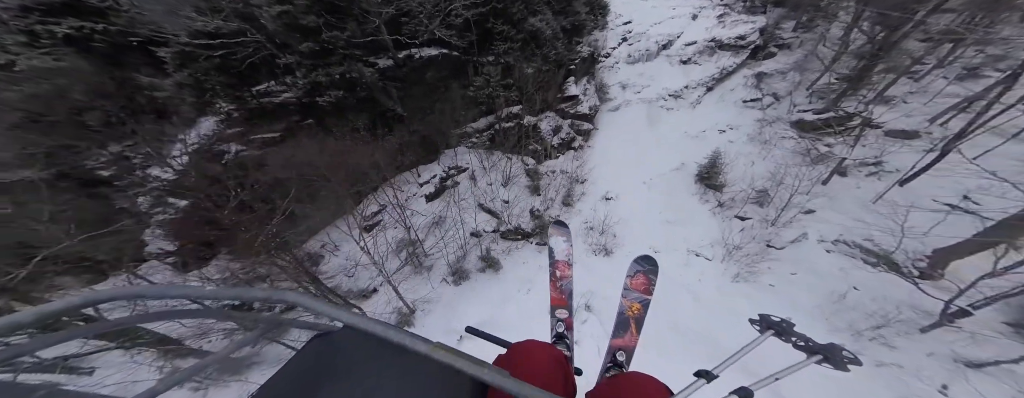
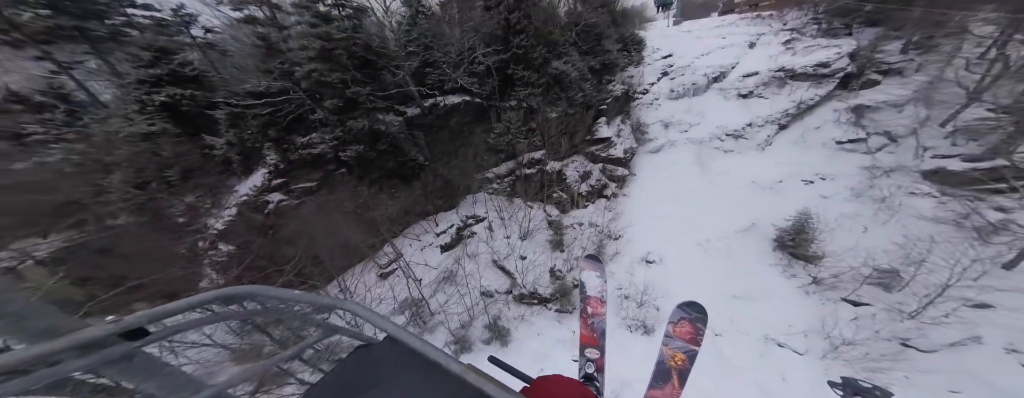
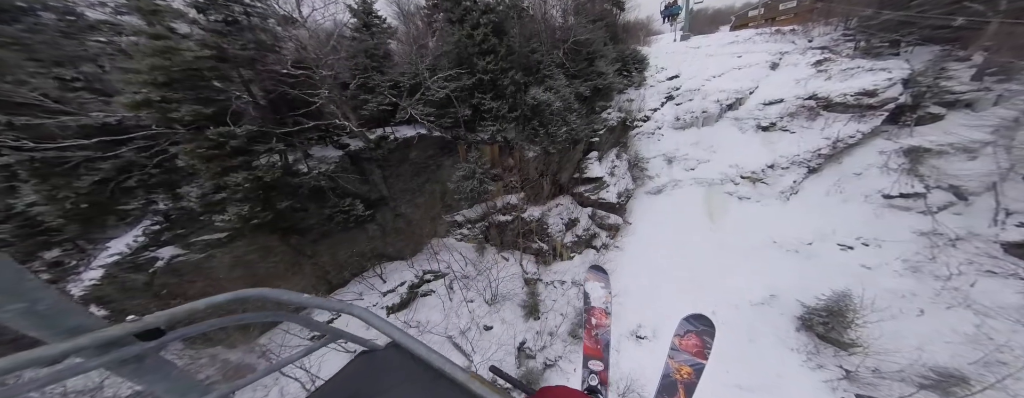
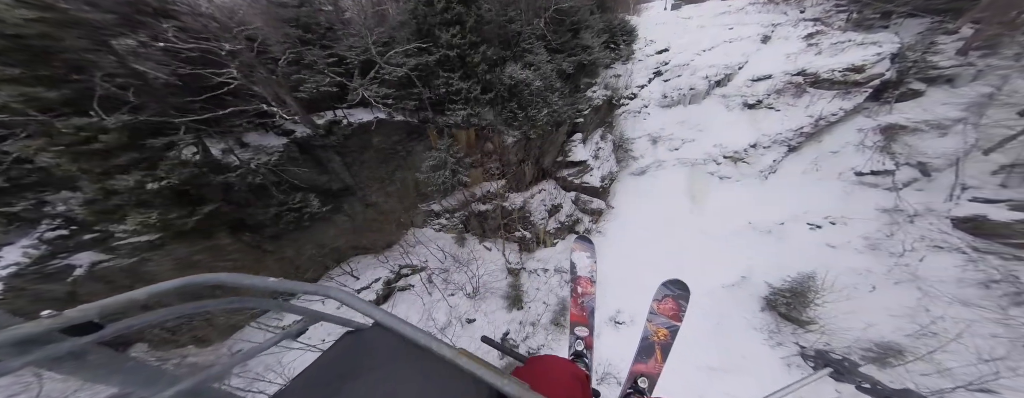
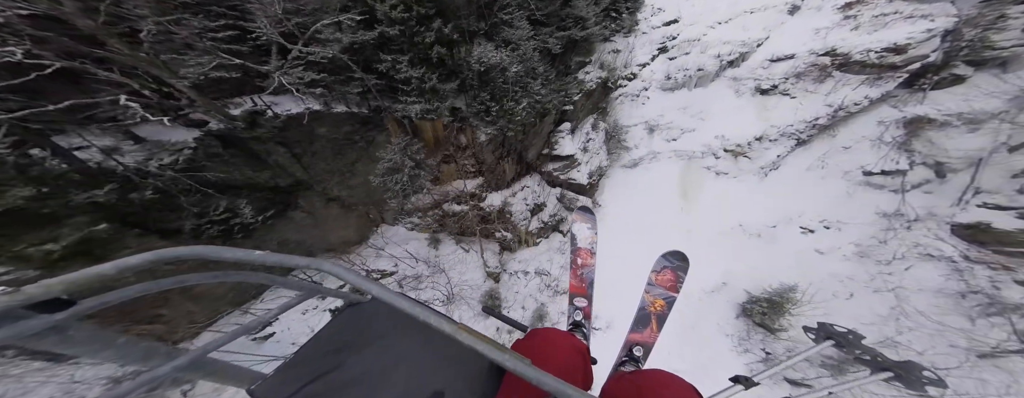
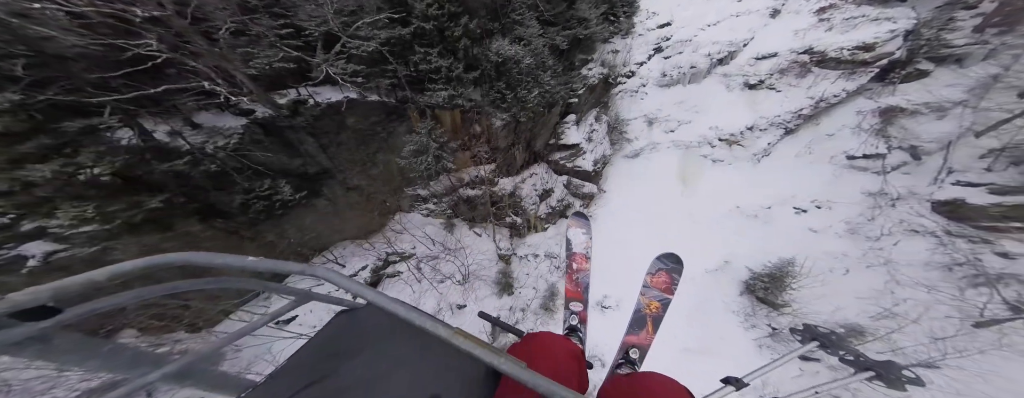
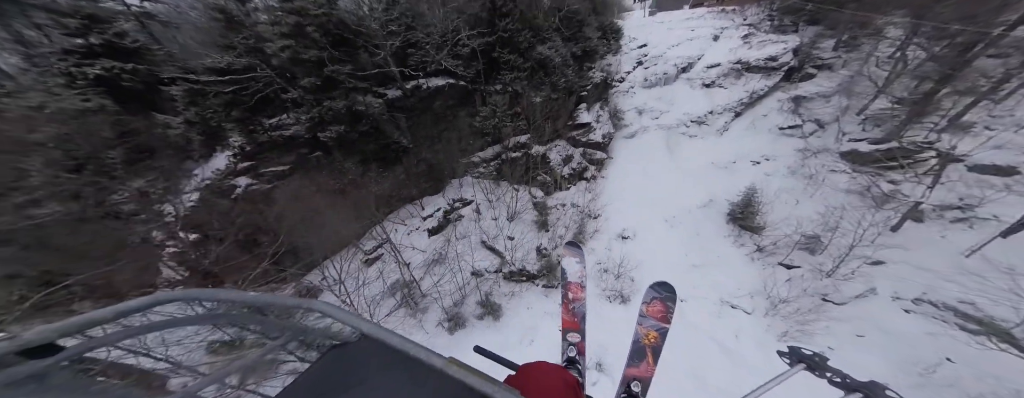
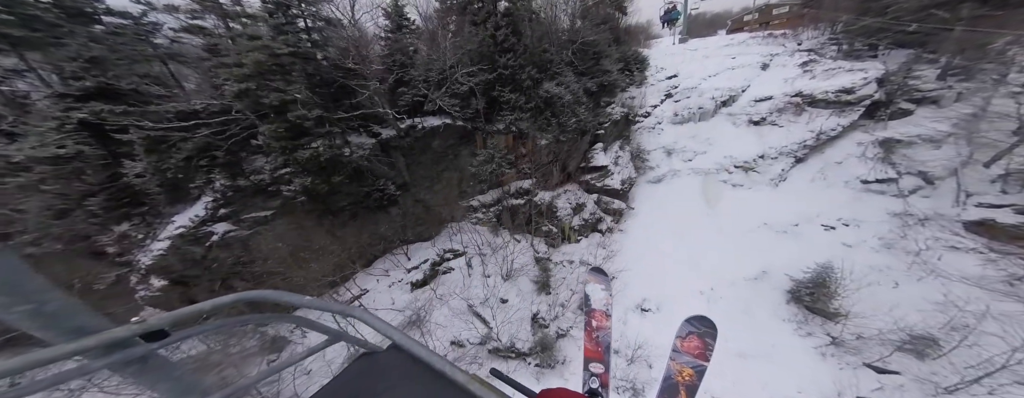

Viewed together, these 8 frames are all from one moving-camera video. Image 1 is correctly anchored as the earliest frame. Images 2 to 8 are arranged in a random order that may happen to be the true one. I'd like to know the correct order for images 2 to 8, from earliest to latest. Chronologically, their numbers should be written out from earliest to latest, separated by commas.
7, 2, 8, 3, 4, 6, 5
